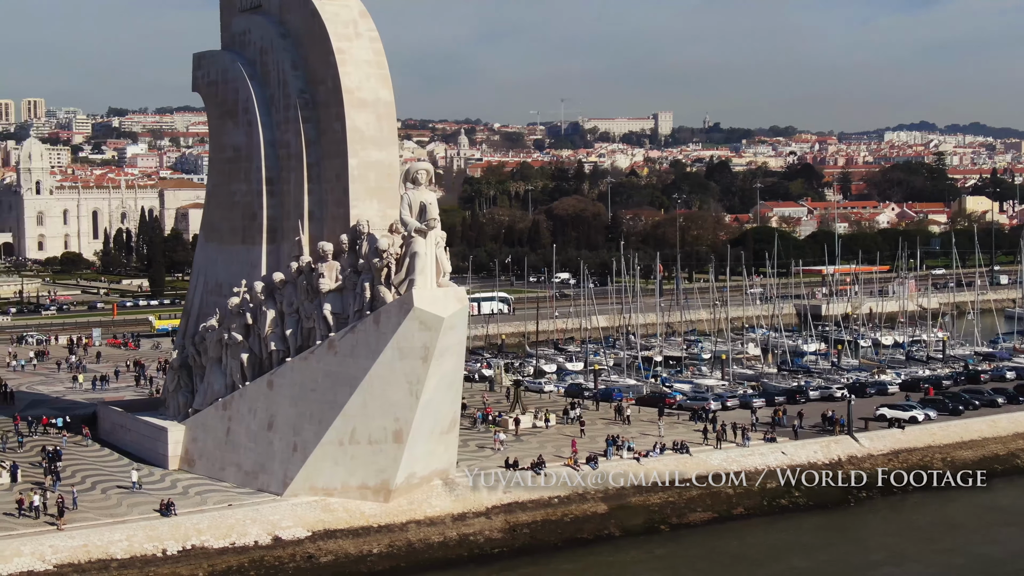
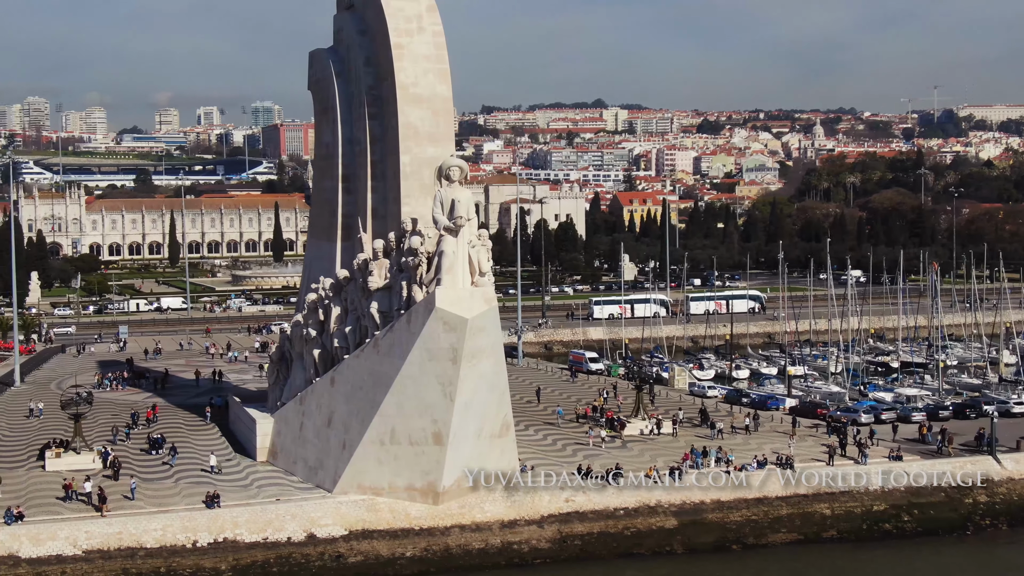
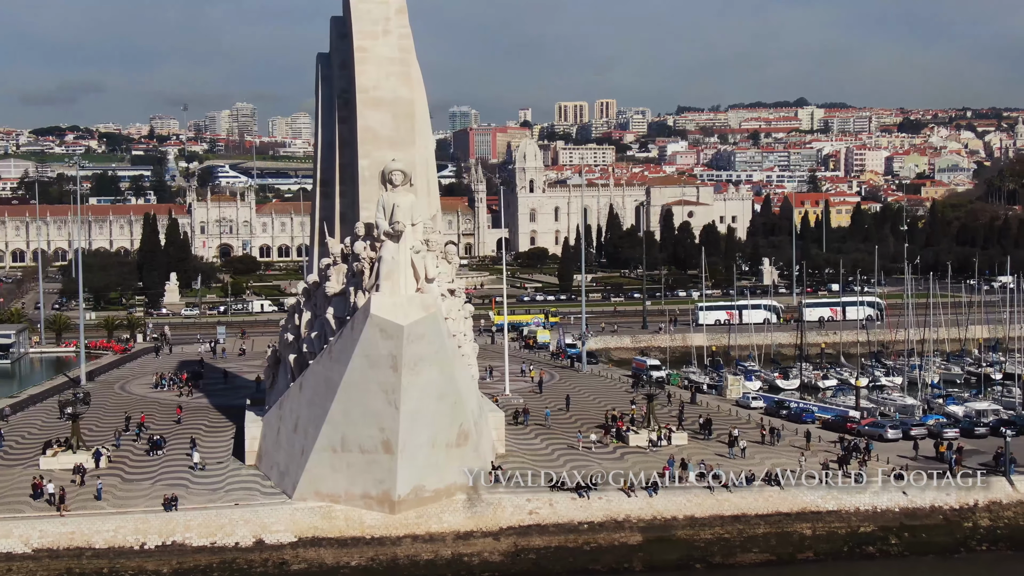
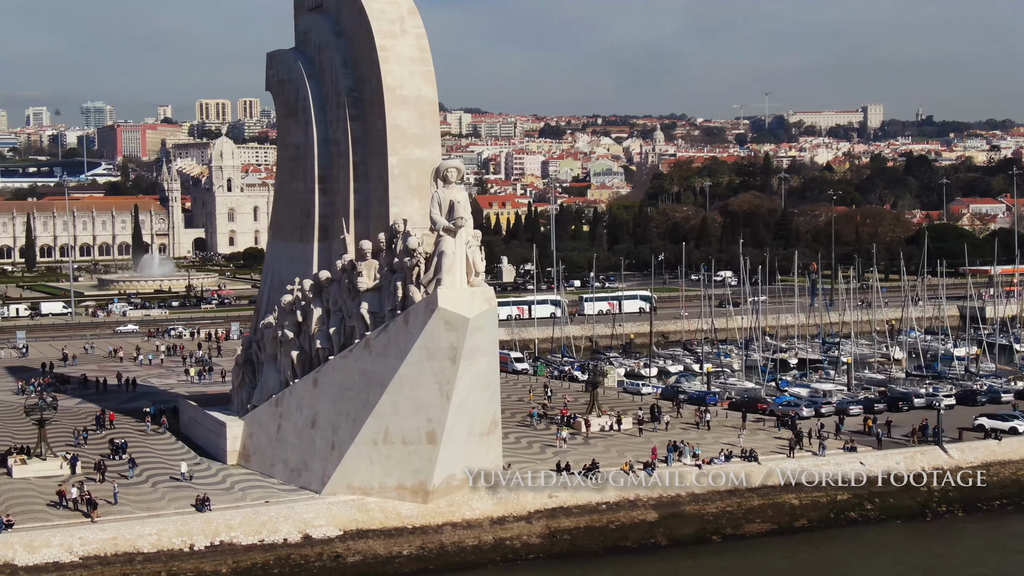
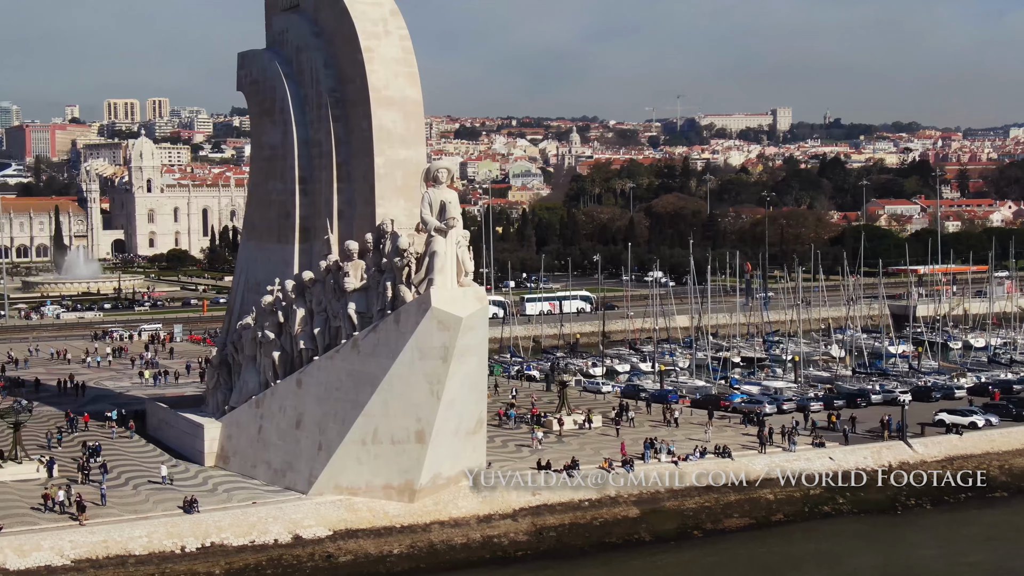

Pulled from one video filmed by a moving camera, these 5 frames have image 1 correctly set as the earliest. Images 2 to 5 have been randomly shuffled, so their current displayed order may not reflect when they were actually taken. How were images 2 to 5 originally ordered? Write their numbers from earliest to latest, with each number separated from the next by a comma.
5, 4, 2, 3
